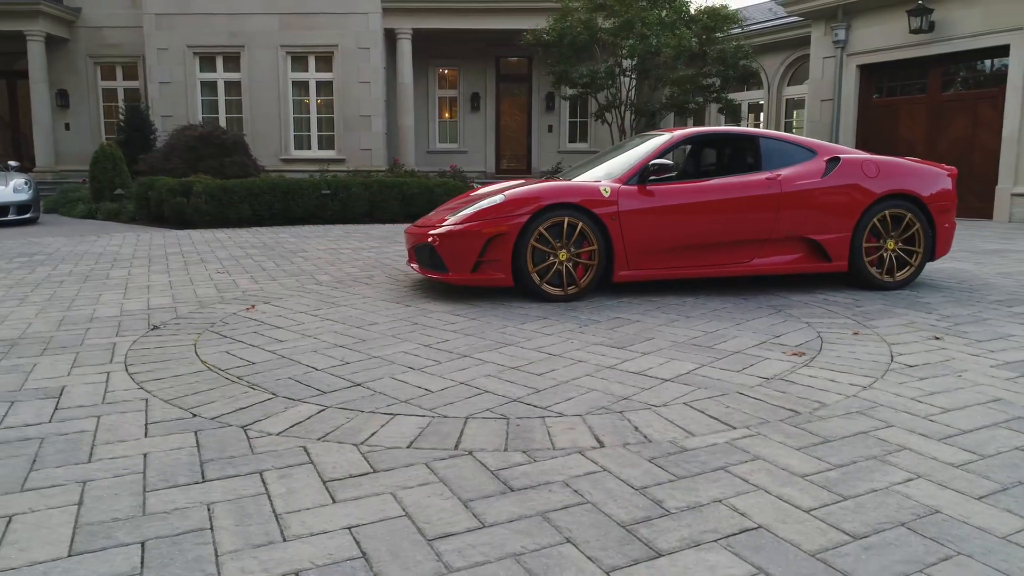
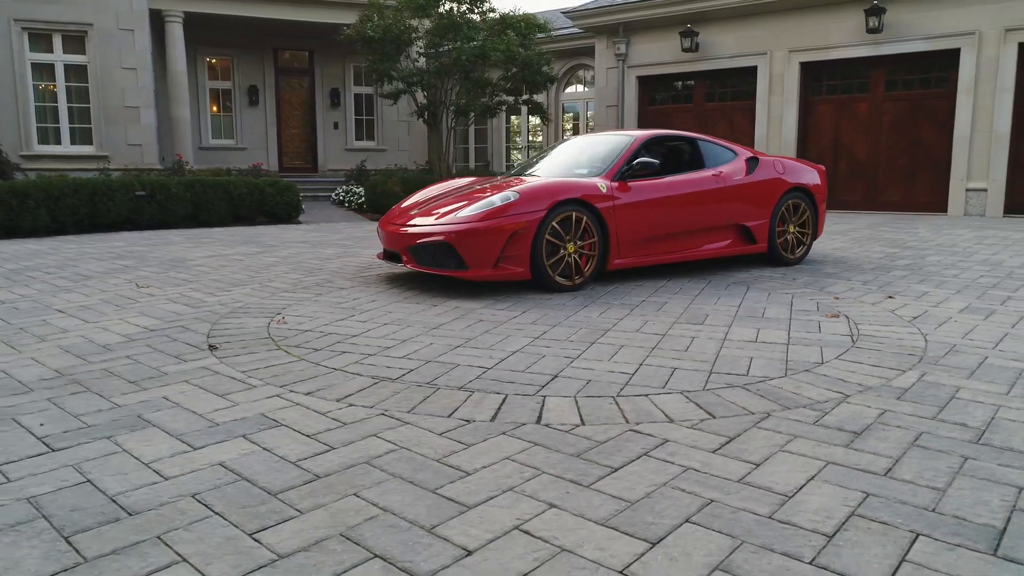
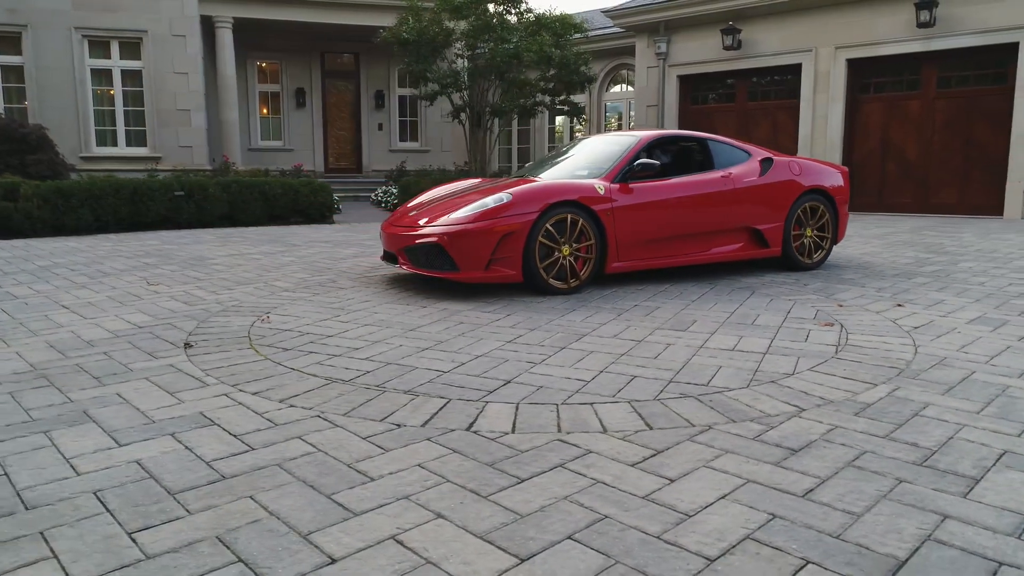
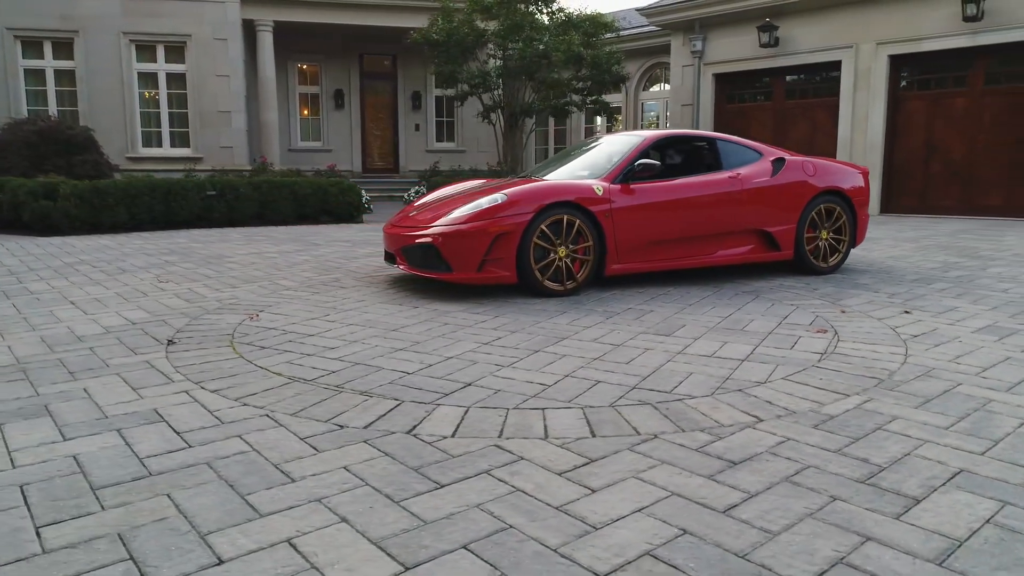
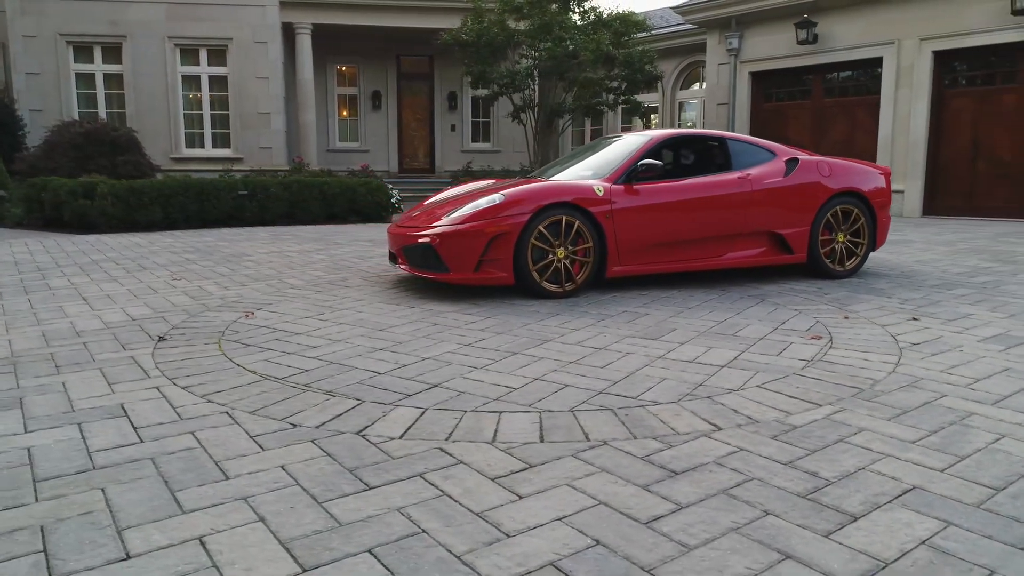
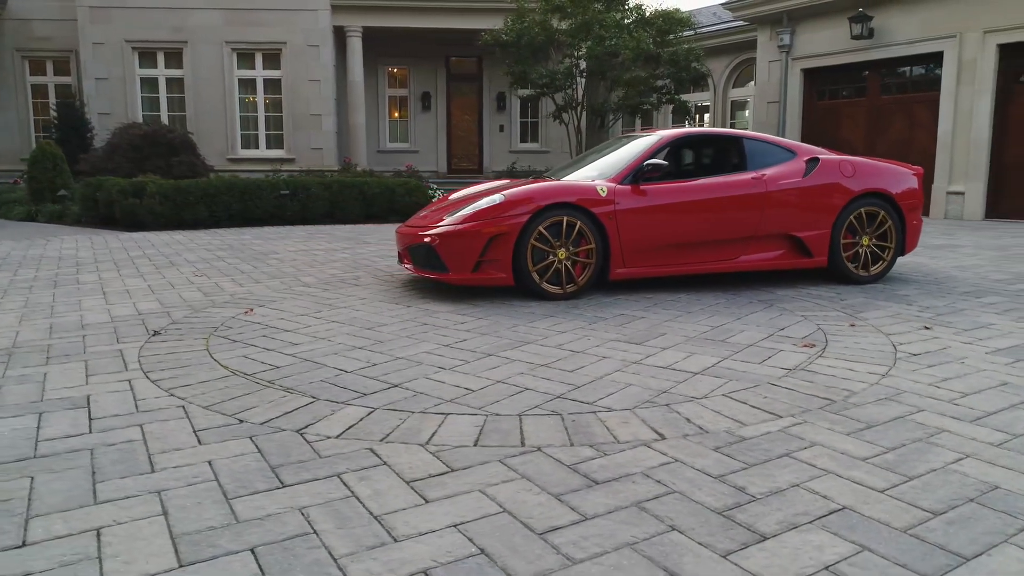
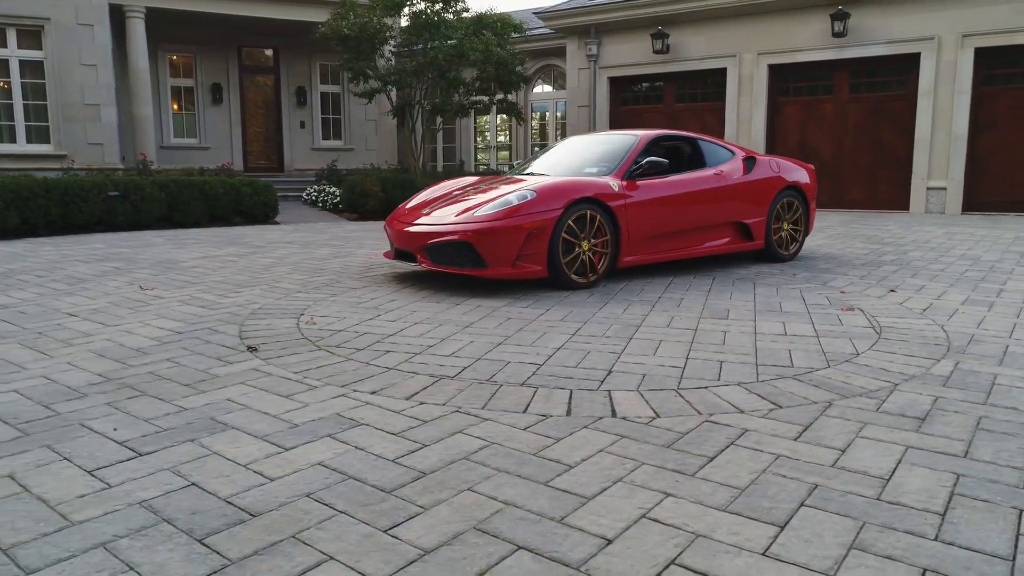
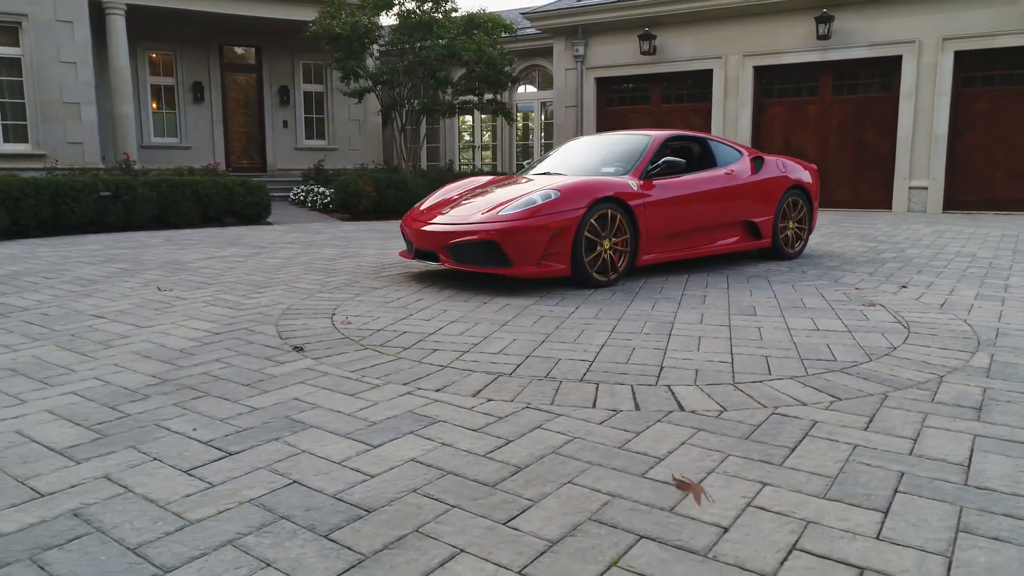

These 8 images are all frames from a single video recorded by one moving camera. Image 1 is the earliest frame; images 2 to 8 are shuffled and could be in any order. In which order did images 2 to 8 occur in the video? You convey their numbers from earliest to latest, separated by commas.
6, 5, 4, 3, 2, 7, 8
